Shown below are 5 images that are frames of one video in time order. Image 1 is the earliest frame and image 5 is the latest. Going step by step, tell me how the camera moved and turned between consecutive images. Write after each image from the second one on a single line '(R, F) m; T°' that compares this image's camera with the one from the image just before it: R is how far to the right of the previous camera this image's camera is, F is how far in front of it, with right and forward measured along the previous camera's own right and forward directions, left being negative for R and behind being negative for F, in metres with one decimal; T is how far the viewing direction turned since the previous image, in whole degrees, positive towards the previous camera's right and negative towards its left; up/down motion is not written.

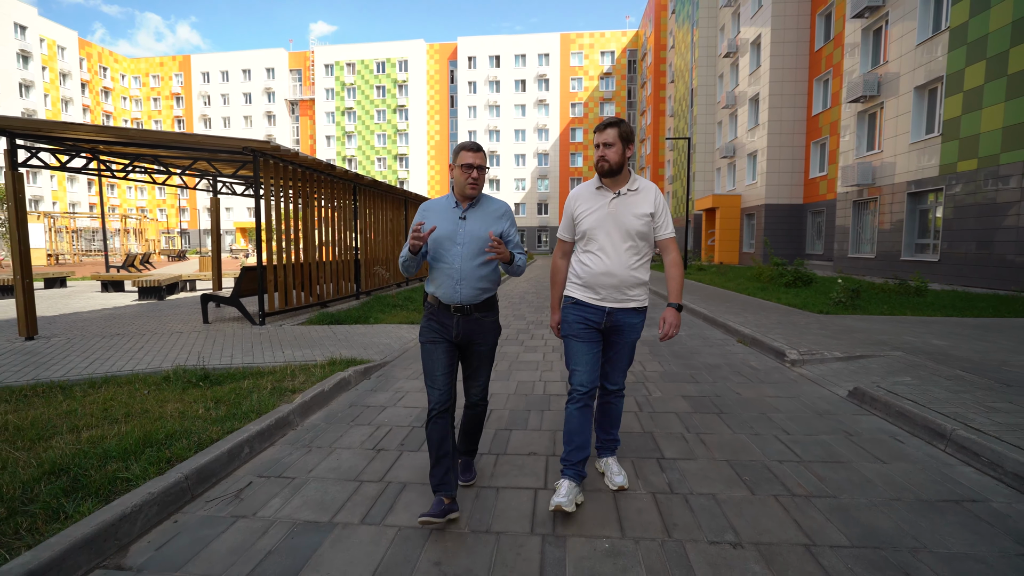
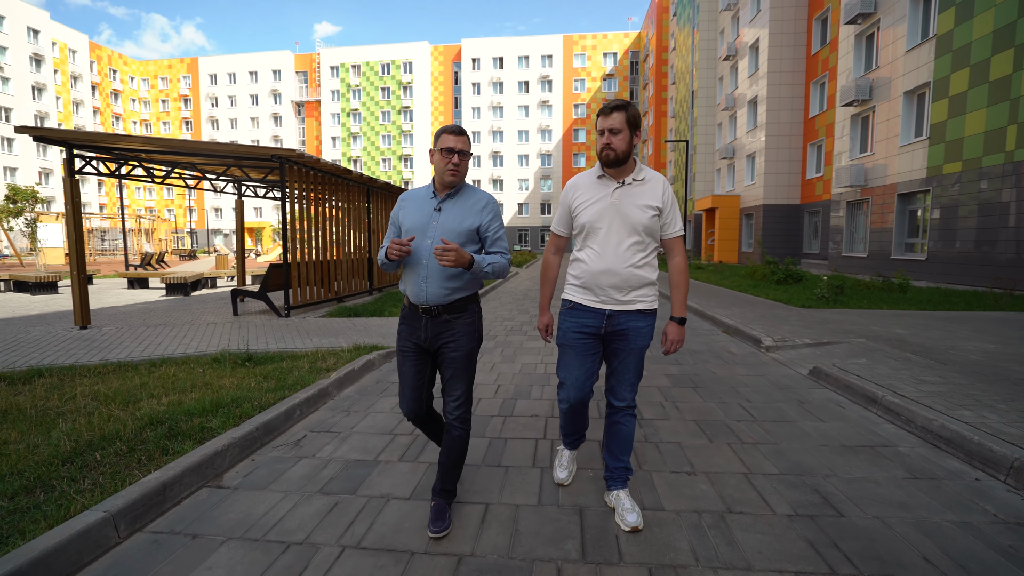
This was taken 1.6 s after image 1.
(0.0, -0.8) m; 0°
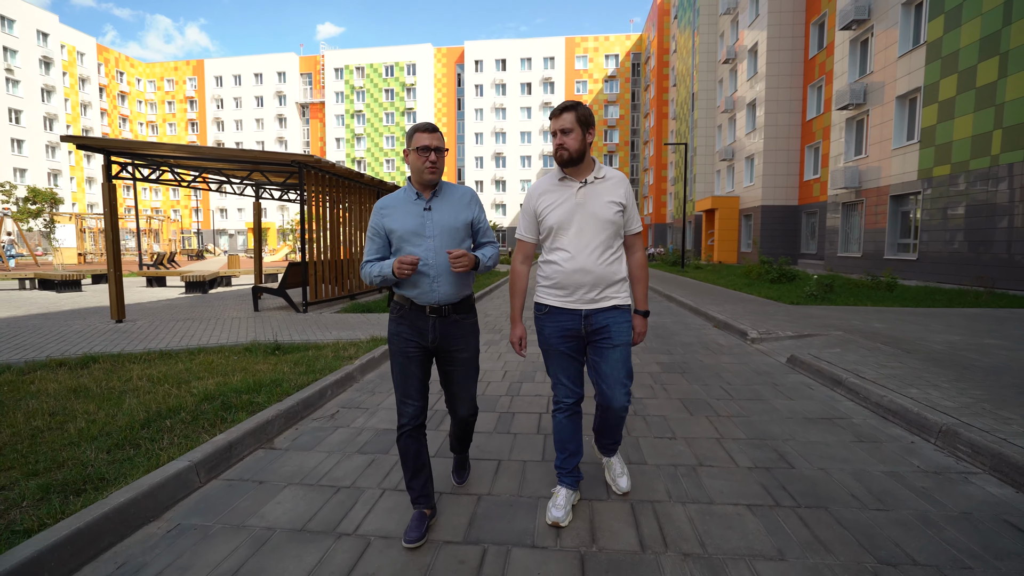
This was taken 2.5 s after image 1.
(0.0, -0.6) m; 0°
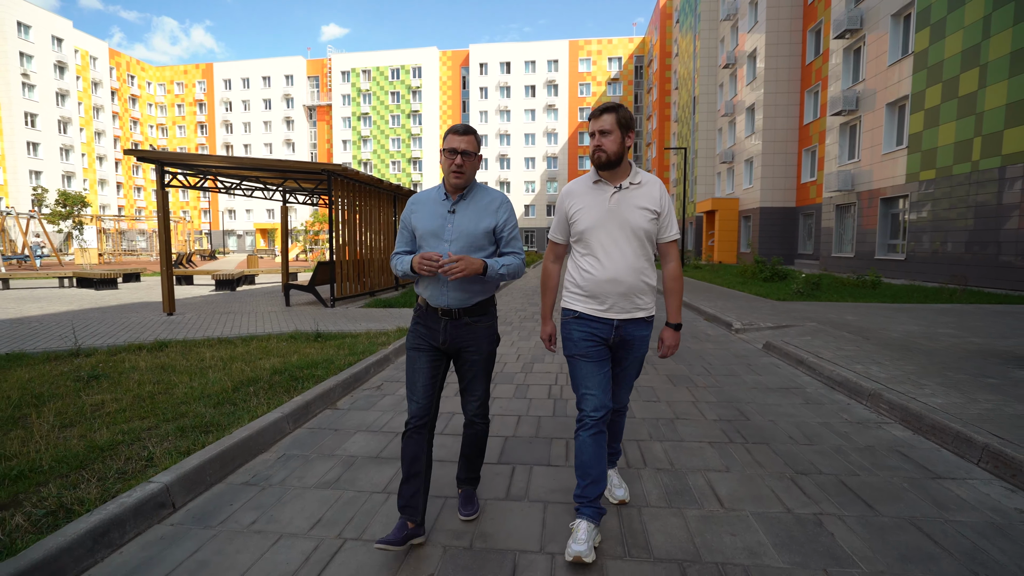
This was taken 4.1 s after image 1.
(-0.1, -1.0) m; 0°
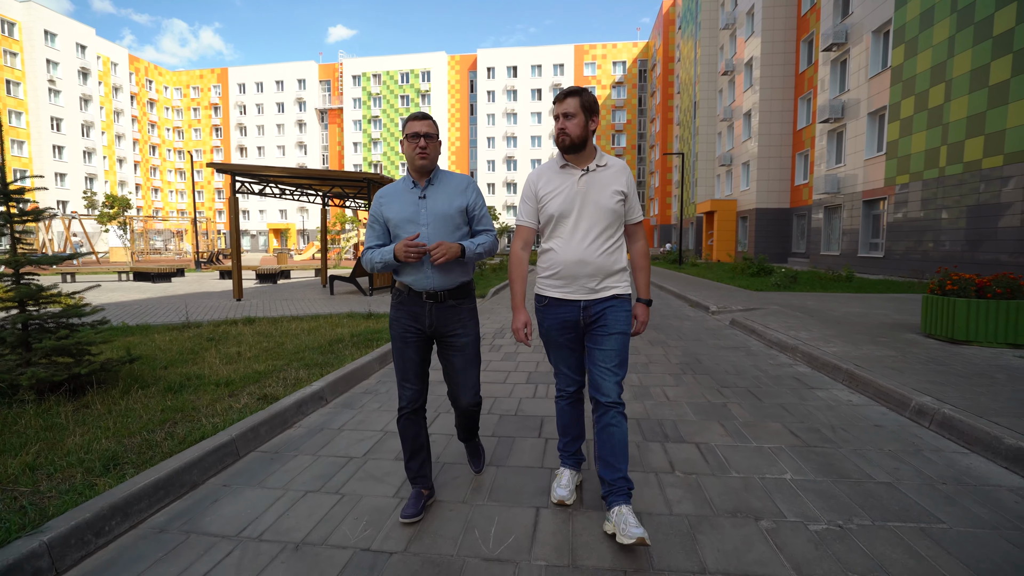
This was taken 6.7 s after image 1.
(-0.2, -1.8) m; -1°
